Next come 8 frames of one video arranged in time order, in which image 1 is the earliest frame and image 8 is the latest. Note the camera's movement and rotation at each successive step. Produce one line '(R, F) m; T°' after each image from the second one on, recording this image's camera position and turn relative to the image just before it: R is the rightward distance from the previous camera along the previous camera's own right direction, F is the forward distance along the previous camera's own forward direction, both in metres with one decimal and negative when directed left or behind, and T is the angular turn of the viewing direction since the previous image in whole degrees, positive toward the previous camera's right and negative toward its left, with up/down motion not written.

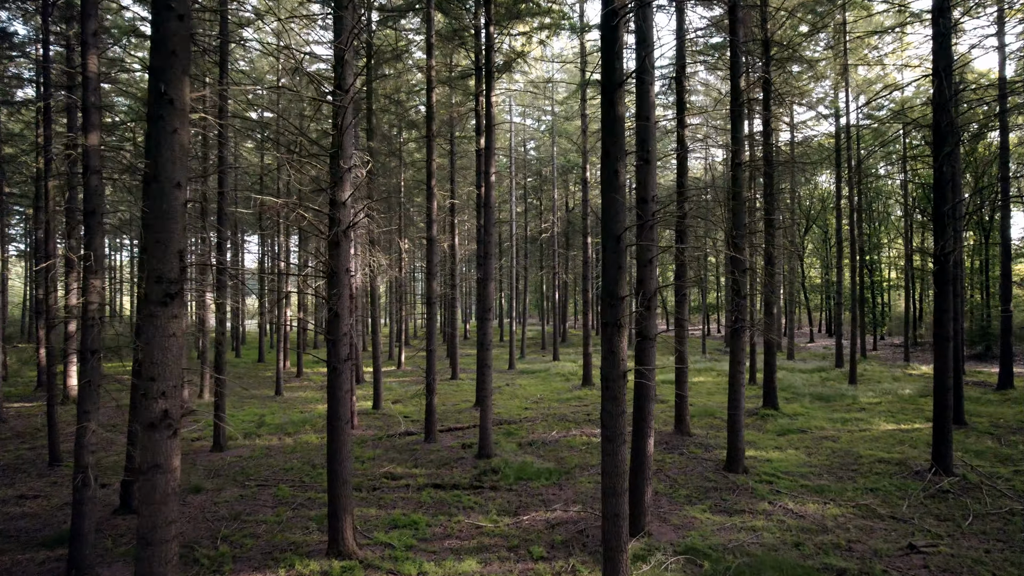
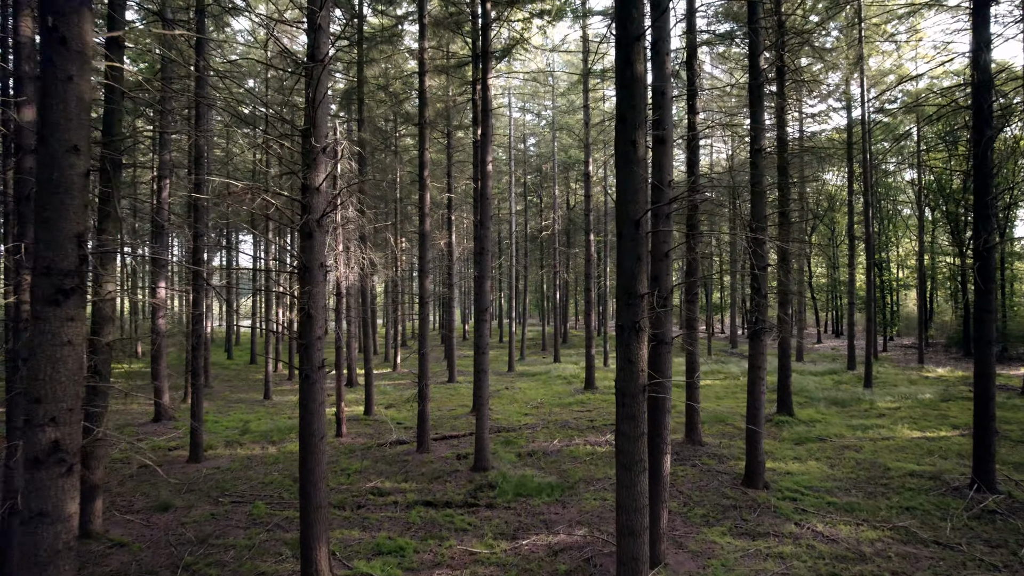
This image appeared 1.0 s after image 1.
(0.0, +0.7) m; 0°
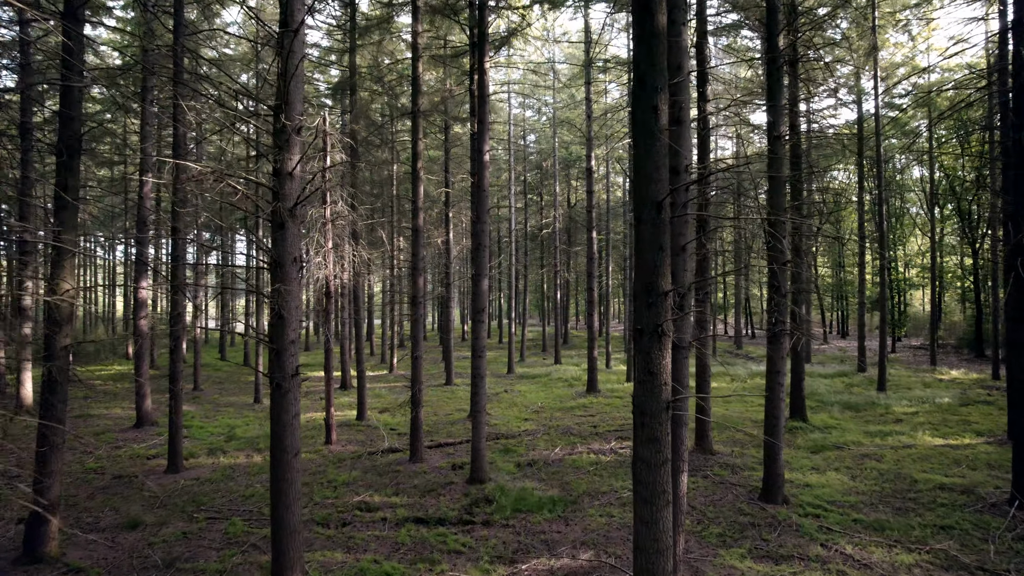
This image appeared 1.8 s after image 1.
(0.0, +0.5) m; 0°
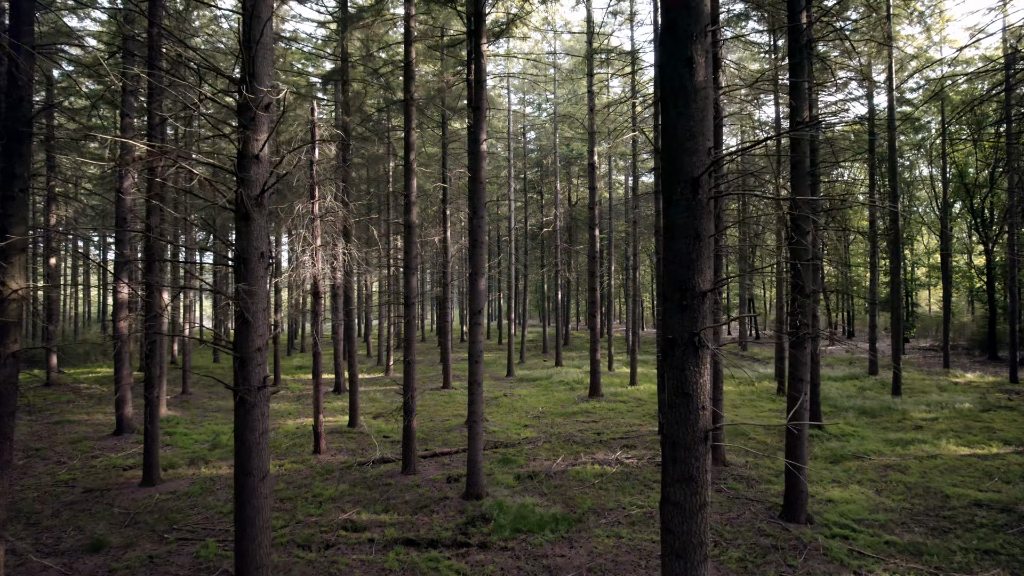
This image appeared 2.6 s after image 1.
(0.0, +0.5) m; 0°
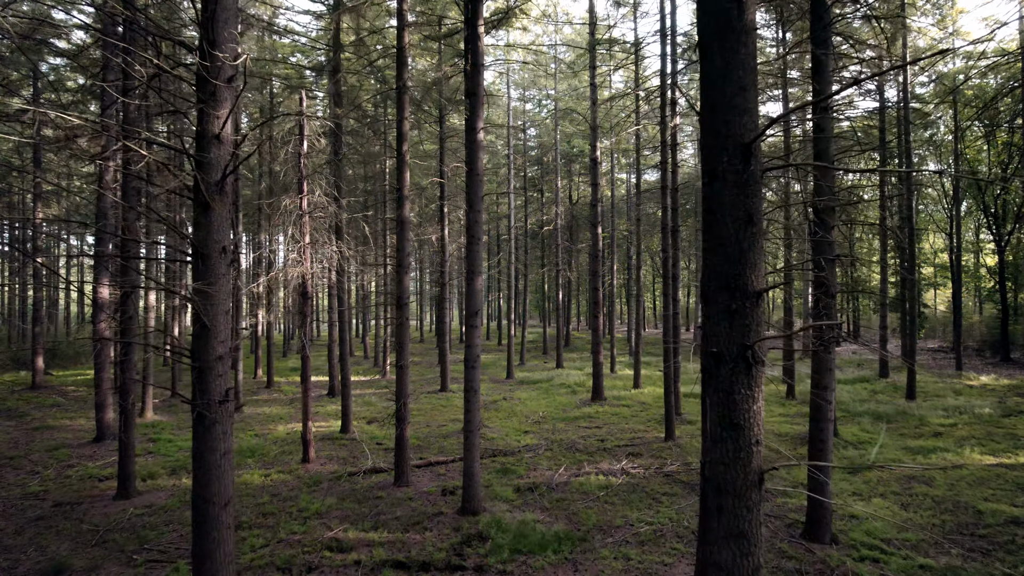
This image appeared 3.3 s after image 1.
(0.0, +0.5) m; 0°
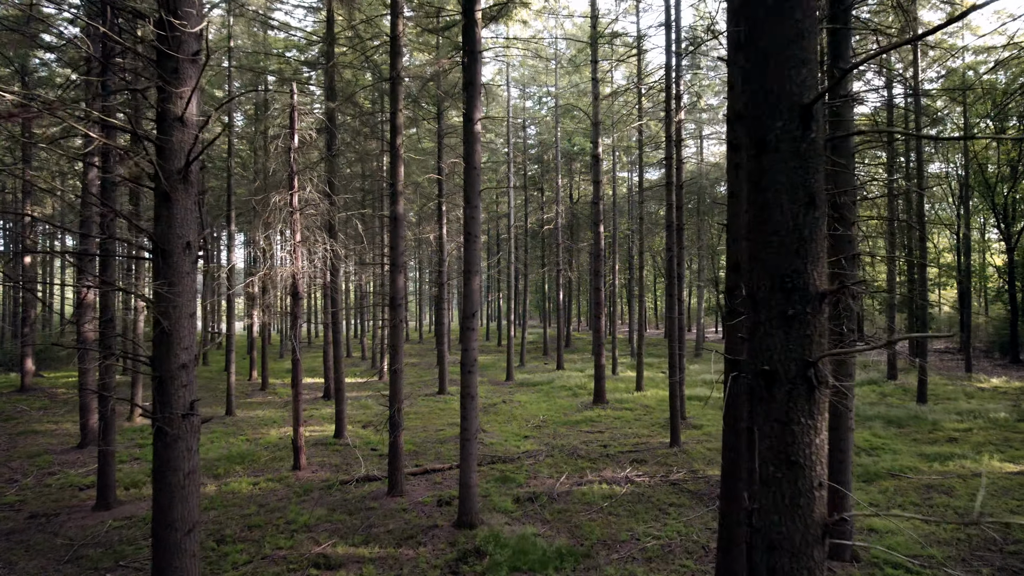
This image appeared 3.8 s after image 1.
(0.0, +0.4) m; 0°
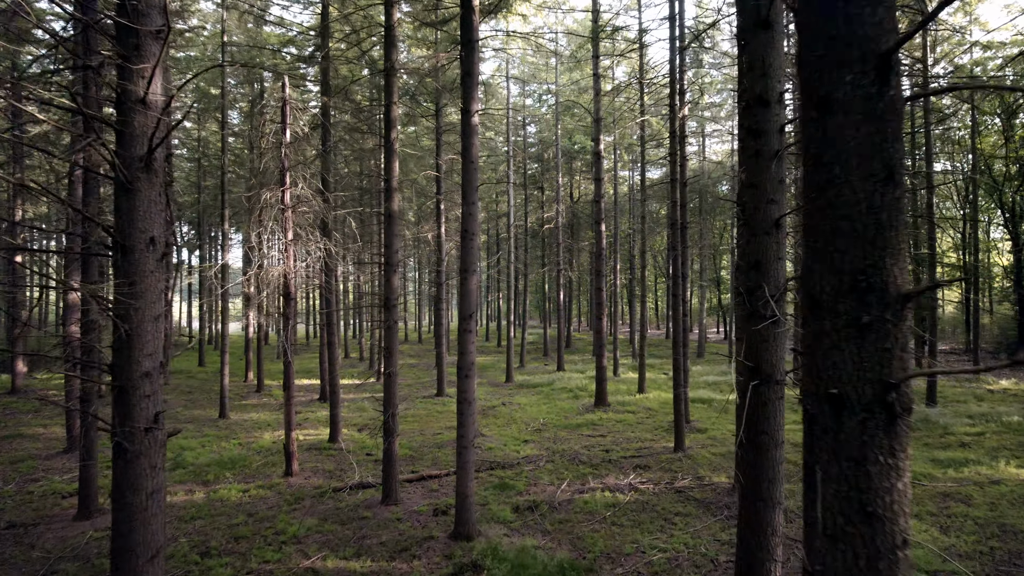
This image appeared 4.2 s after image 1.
(0.0, +0.3) m; 0°
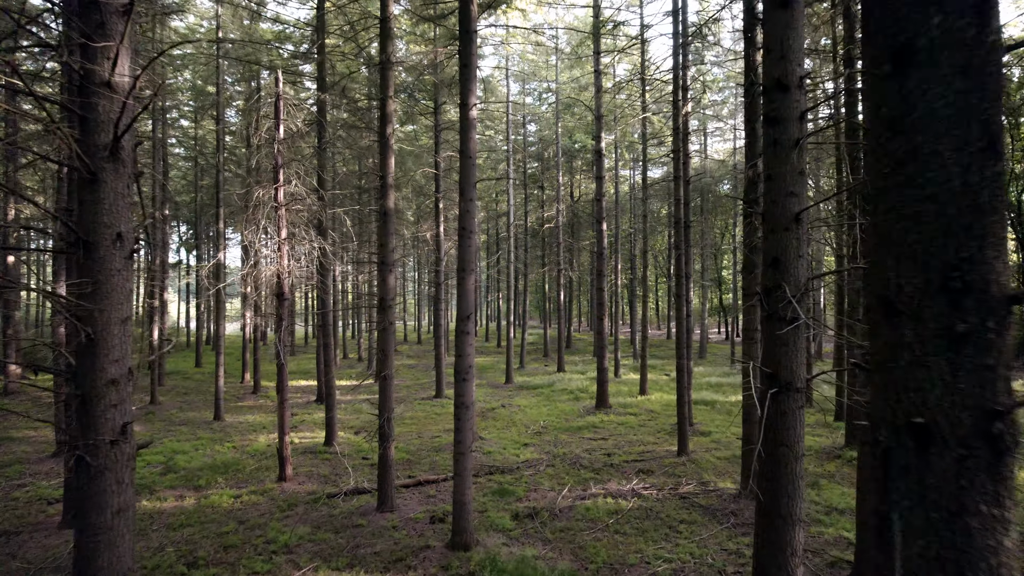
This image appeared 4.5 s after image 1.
(0.0, +0.2) m; 0°
